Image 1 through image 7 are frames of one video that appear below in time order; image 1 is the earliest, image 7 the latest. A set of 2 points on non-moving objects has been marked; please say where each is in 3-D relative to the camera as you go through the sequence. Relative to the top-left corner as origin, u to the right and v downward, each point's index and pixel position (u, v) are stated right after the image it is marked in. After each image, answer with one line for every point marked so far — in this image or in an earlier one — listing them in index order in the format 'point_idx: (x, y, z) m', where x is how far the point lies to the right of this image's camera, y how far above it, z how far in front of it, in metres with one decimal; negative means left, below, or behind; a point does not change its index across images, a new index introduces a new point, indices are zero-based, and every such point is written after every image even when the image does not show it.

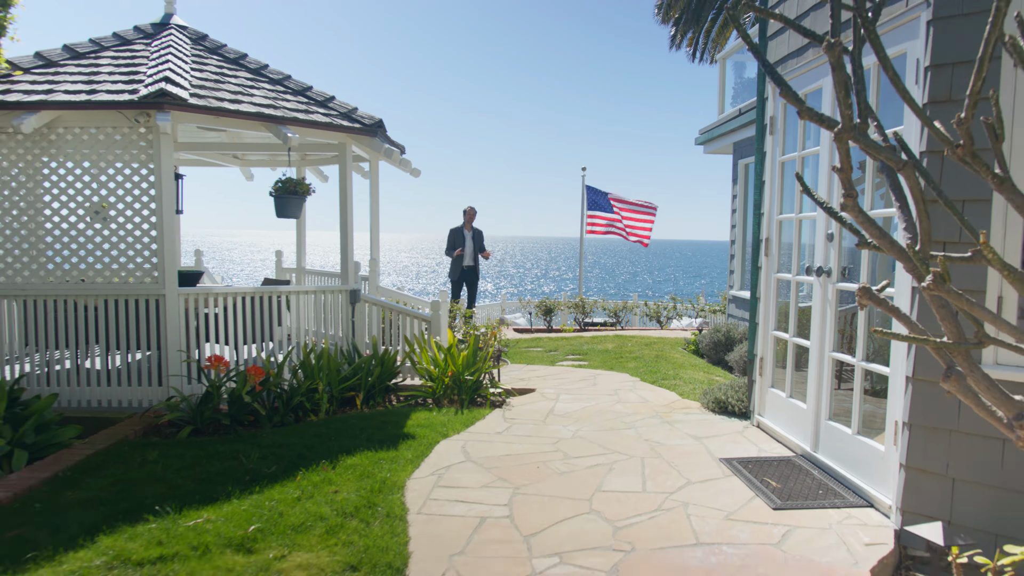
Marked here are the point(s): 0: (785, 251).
0: (+1.5, +0.2, +4.3) m
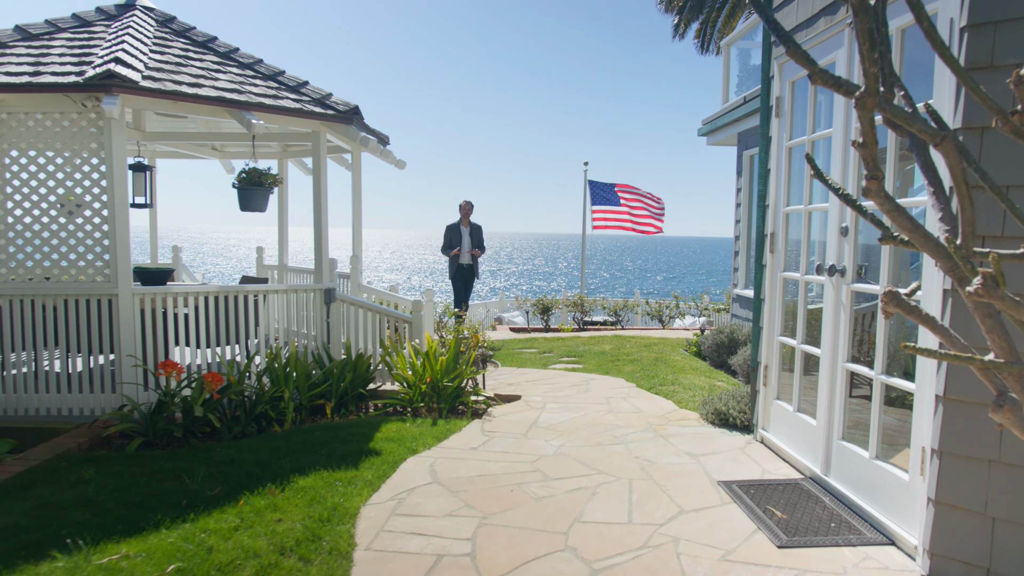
0: (+1.4, +0.2, +3.8) m
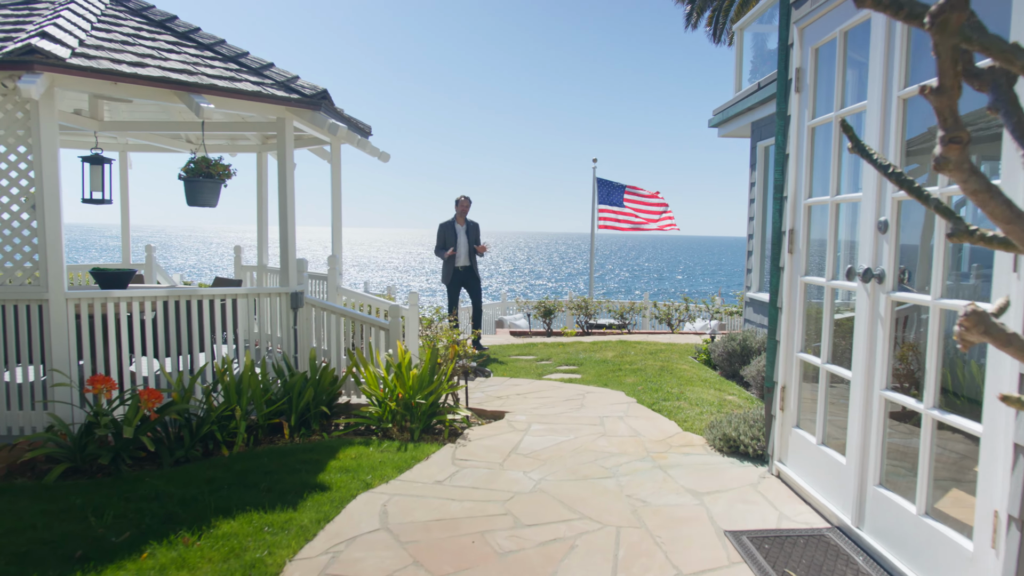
0: (+1.2, +0.2, +3.2) m
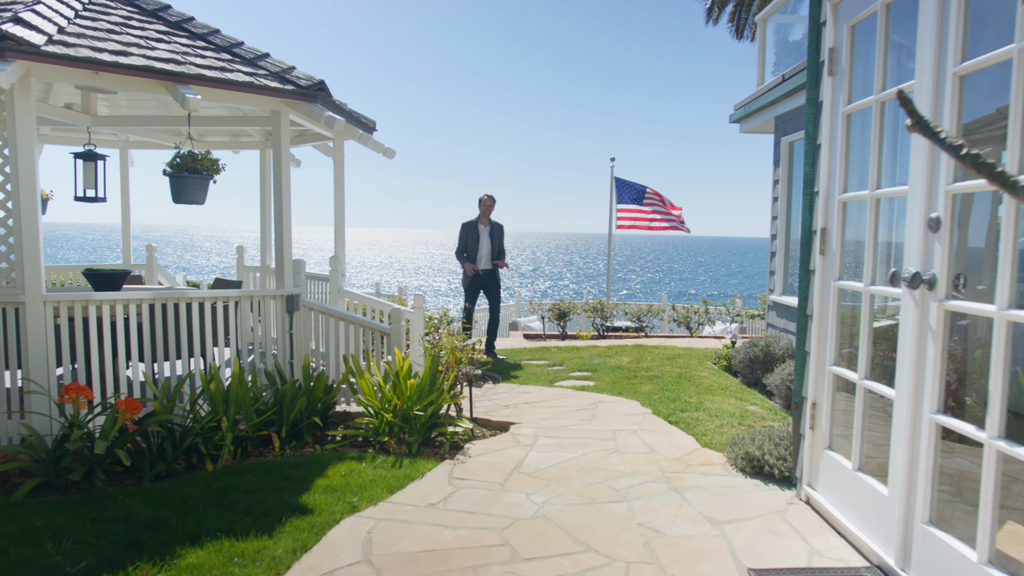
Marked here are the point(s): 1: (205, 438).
0: (+1.2, +0.2, +2.9) m
1: (-1.6, -0.8, +4.1) m
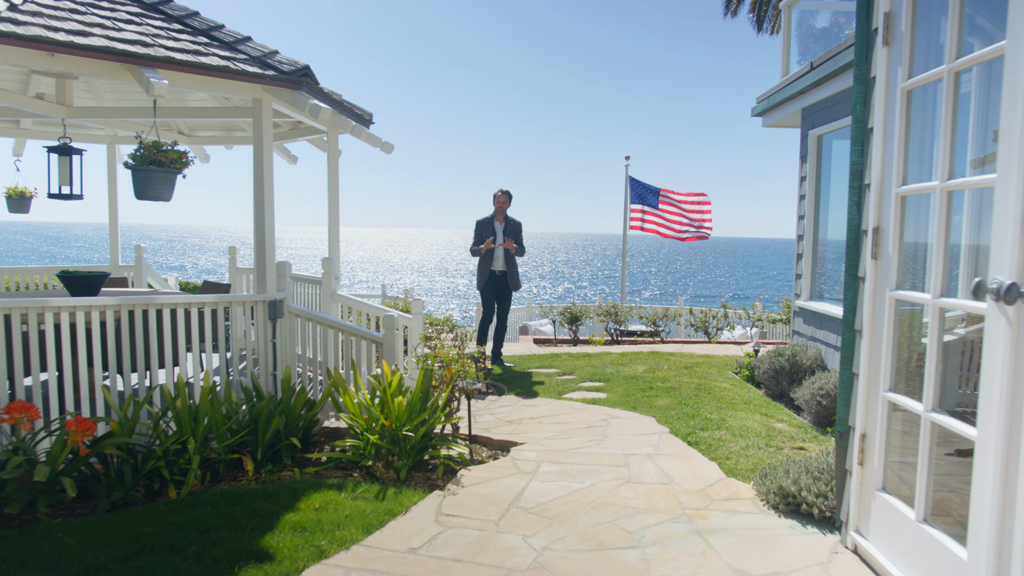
0: (+1.2, +0.1, +2.4) m
1: (-1.6, -0.8, +3.7) m
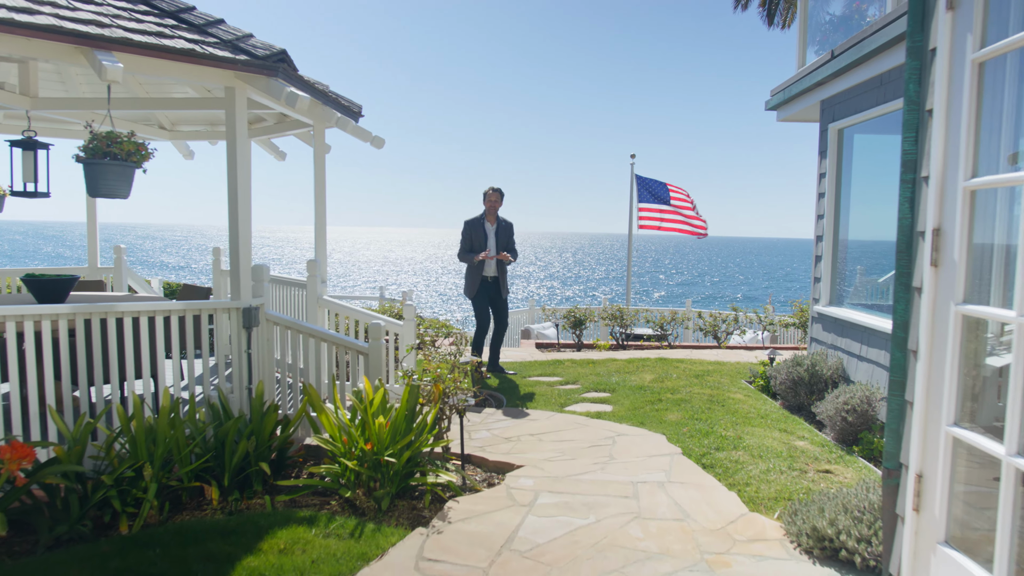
0: (+1.2, +0.1, +2.0) m
1: (-1.6, -0.9, +3.3) m
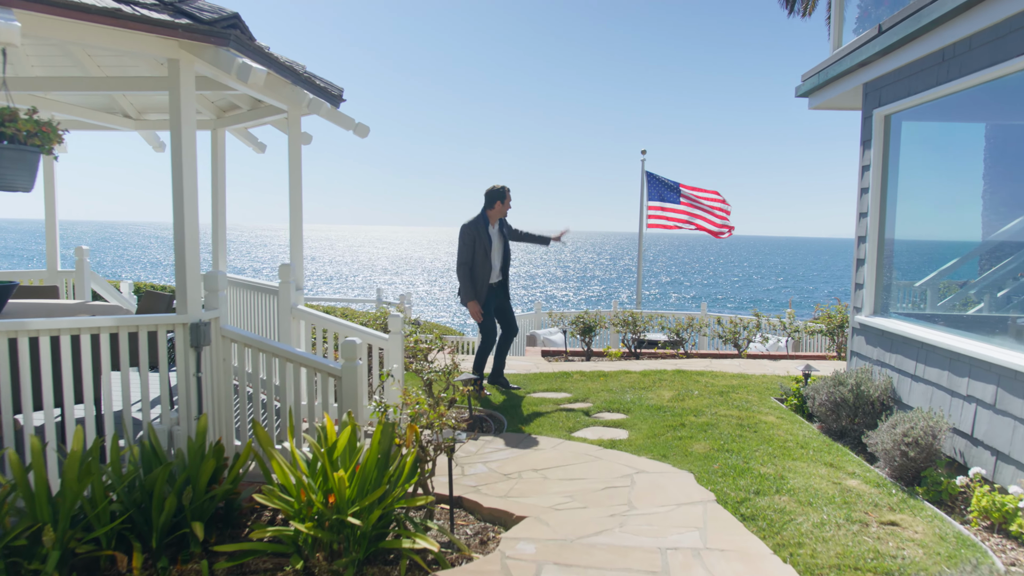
0: (+1.2, 0.0, +1.3) m
1: (-1.7, -0.9, +2.6) m
